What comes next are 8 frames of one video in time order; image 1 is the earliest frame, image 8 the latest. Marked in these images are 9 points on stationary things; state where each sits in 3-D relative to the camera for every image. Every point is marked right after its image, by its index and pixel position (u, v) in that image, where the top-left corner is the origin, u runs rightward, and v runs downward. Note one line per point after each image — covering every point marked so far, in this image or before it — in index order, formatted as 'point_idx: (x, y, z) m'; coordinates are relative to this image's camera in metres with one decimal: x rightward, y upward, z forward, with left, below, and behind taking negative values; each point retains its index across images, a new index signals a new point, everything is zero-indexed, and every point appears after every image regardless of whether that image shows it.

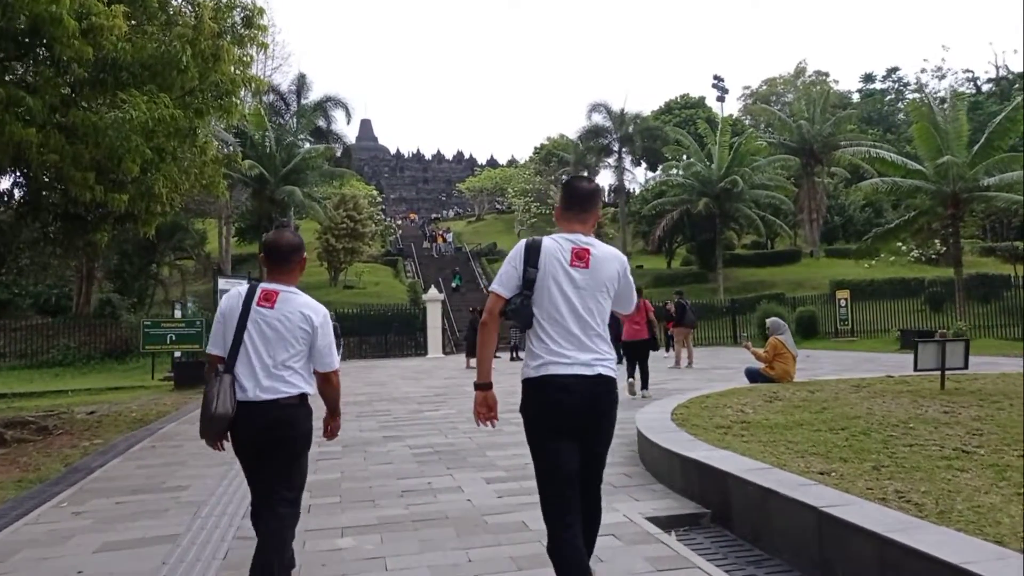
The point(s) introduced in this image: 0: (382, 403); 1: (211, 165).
0: (-2.3, -2.0, +12.8) m
1: (-5.4, +2.2, +13.2) m
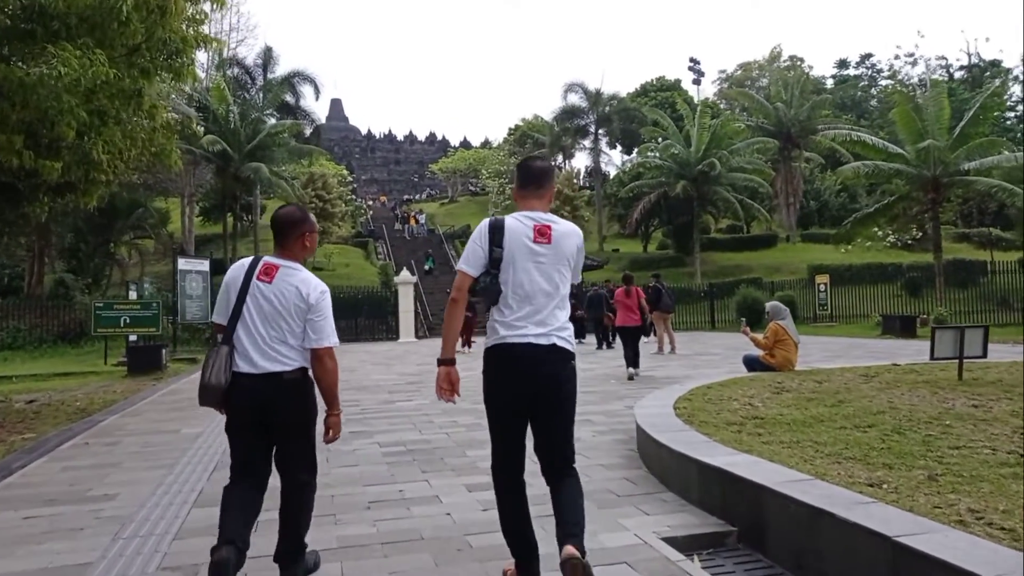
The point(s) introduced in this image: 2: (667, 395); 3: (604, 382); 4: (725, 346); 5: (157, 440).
0: (-2.7, -1.7, +11.8) m
1: (-5.7, +2.5, +12.0) m
2: (+1.6, -1.1, +7.8) m
3: (+1.5, -1.5, +12.1) m
4: (+5.7, -1.6, +19.8) m
5: (-3.8, -1.6, +8.0) m
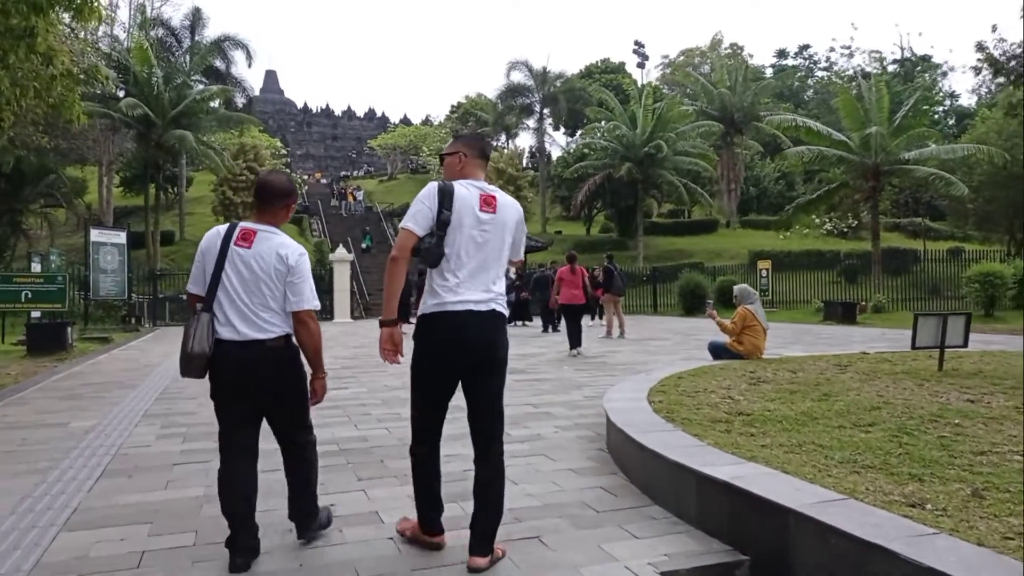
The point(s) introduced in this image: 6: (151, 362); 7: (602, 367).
0: (-3.5, -1.3, +10.6) m
1: (-6.4, +2.9, +10.5) m
2: (+1.2, -0.9, +7.0) m
3: (+0.7, -1.2, +11.3) m
4: (+4.2, -1.2, +19.3) m
5: (-4.3, -1.3, +6.7) m
6: (-6.5, -1.3, +13.4) m
7: (+1.4, -1.2, +11.4) m
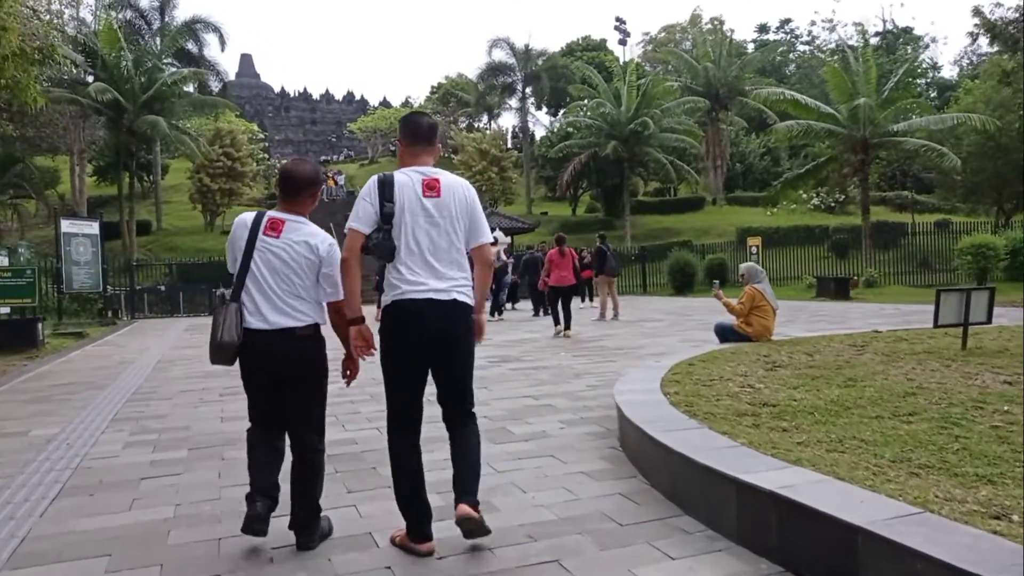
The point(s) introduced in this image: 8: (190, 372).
0: (-3.5, -1.1, +10.0) m
1: (-6.6, +3.0, +9.7) m
2: (+1.2, -0.8, +6.5) m
3: (+0.6, -1.0, +10.8) m
4: (+4.0, -0.6, +18.9) m
5: (-4.3, -1.3, +6.1) m
6: (-6.6, -1.2, +12.7) m
7: (+1.3, -0.9, +10.9) m
8: (-4.5, -1.2, +10.3) m
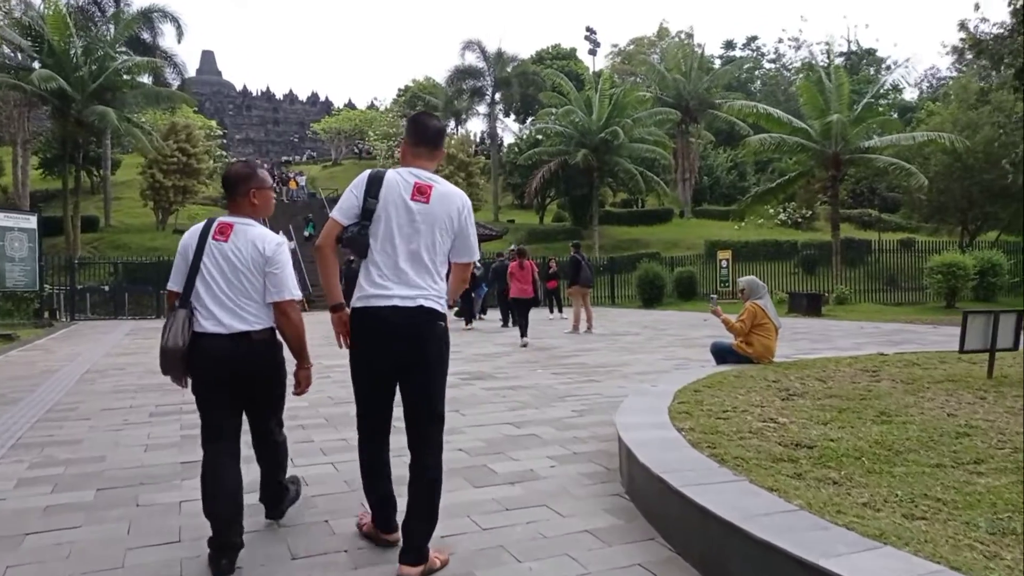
0: (-3.9, -1.2, +8.9) m
1: (-6.8, +3.0, +8.5) m
2: (+1.0, -0.9, +5.6) m
3: (+0.2, -1.1, +9.9) m
4: (+3.2, -0.9, +18.1) m
5: (-4.4, -1.3, +4.9) m
6: (-7.1, -1.2, +11.4) m
7: (+0.9, -1.1, +10.0) m
8: (-4.8, -1.2, +9.1) m
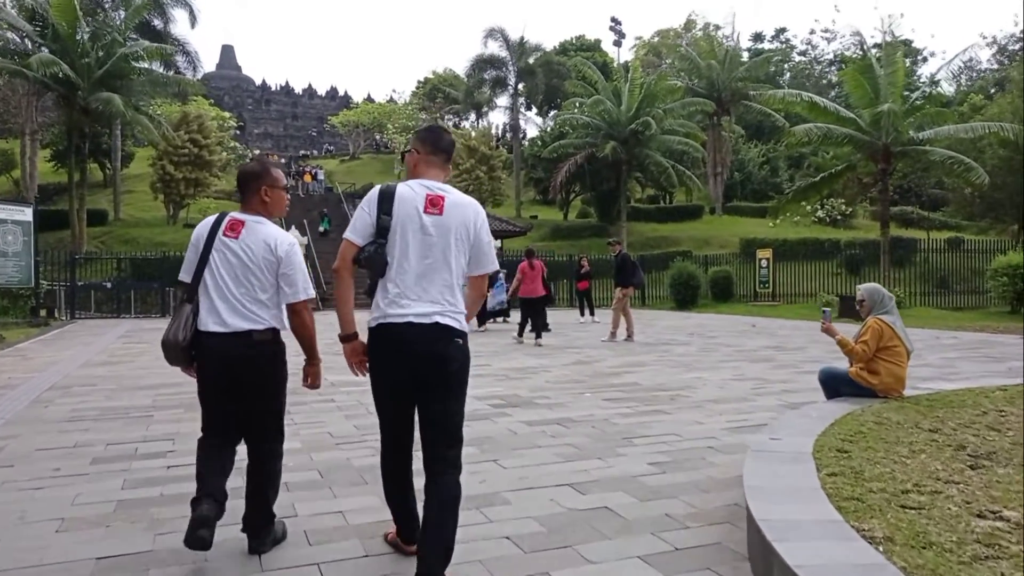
0: (-3.4, -1.2, +7.2) m
1: (-6.3, +3.0, +6.8) m
2: (+1.4, -1.0, +3.8) m
3: (+0.7, -1.2, +8.1) m
4: (+3.8, -1.0, +16.3) m
5: (-4.0, -1.3, +3.3) m
6: (-6.6, -1.2, +9.8) m
7: (+1.4, -1.2, +8.3) m
8: (-4.4, -1.2, +7.5) m
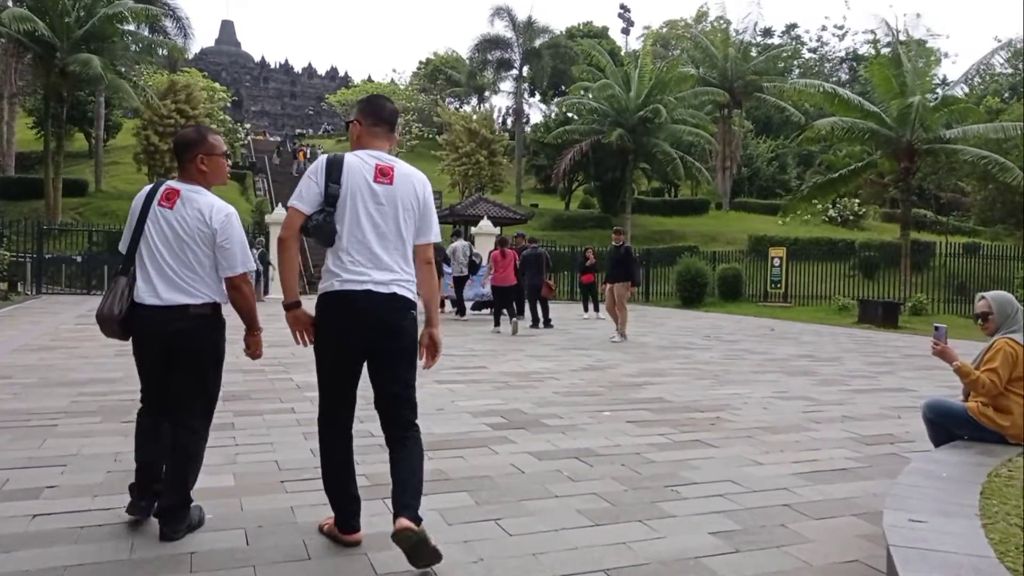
0: (-3.4, -1.0, +5.7) m
1: (-6.1, +3.3, +5.2) m
2: (+1.5, -1.0, +2.3) m
3: (+0.7, -1.1, +6.6) m
4: (+3.8, -0.9, +14.8) m
5: (-4.0, -1.2, +1.7) m
6: (-6.6, -0.9, +8.3) m
7: (+1.4, -1.1, +6.8) m
8: (-4.4, -1.0, +5.9) m
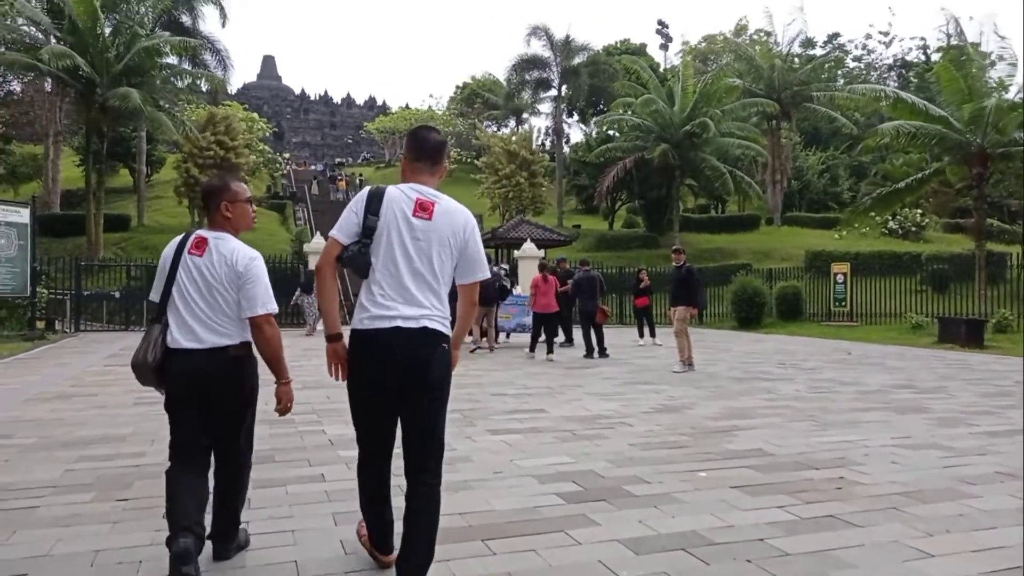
0: (-2.9, -1.4, +4.7) m
1: (-5.8, +2.9, +4.5) m
2: (+1.8, -1.1, +1.1) m
3: (+1.3, -1.4, +5.4) m
4: (+4.8, -1.4, +13.4) m
5: (-3.7, -1.4, +0.8) m
6: (-6.0, -1.3, +7.4) m
7: (+2.0, -1.4, +5.5) m
8: (-3.9, -1.4, +5.0) m
